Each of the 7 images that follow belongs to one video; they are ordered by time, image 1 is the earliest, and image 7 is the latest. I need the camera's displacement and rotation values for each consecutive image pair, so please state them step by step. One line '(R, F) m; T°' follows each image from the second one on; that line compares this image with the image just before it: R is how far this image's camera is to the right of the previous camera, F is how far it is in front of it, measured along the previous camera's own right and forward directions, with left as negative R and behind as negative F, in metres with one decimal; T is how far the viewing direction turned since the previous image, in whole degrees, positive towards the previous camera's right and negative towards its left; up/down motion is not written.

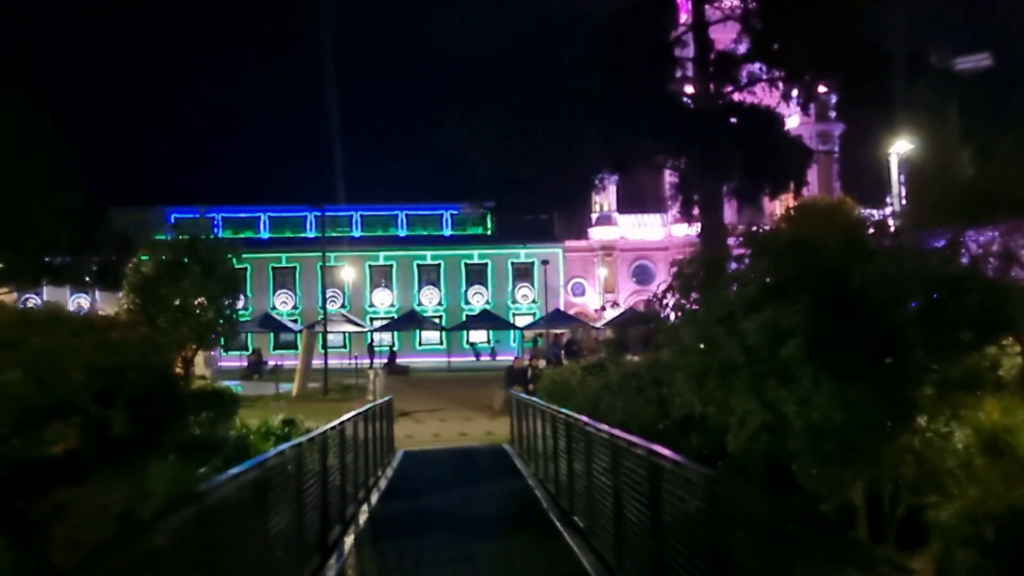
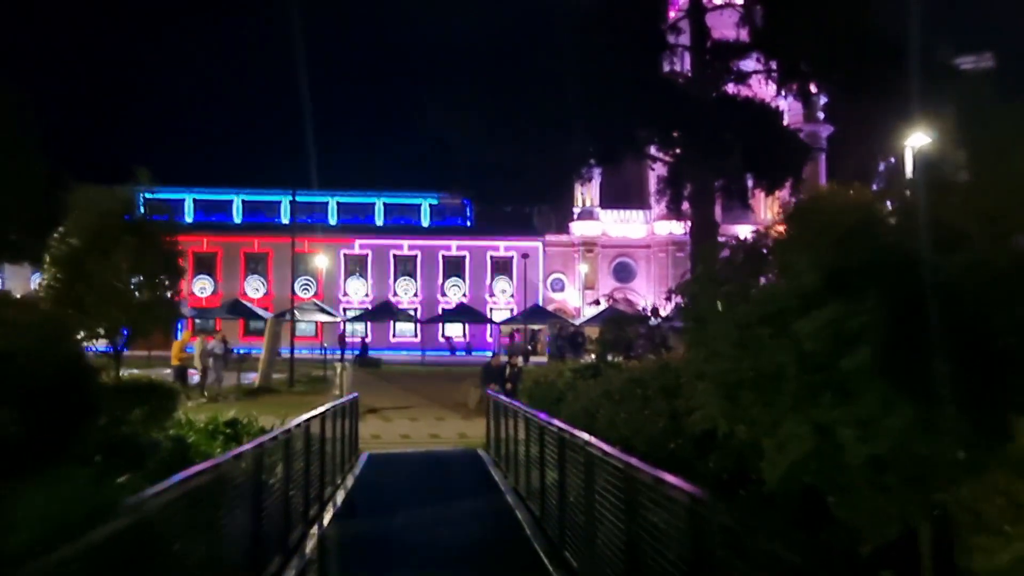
(-0.1, +1.3) m; +1°
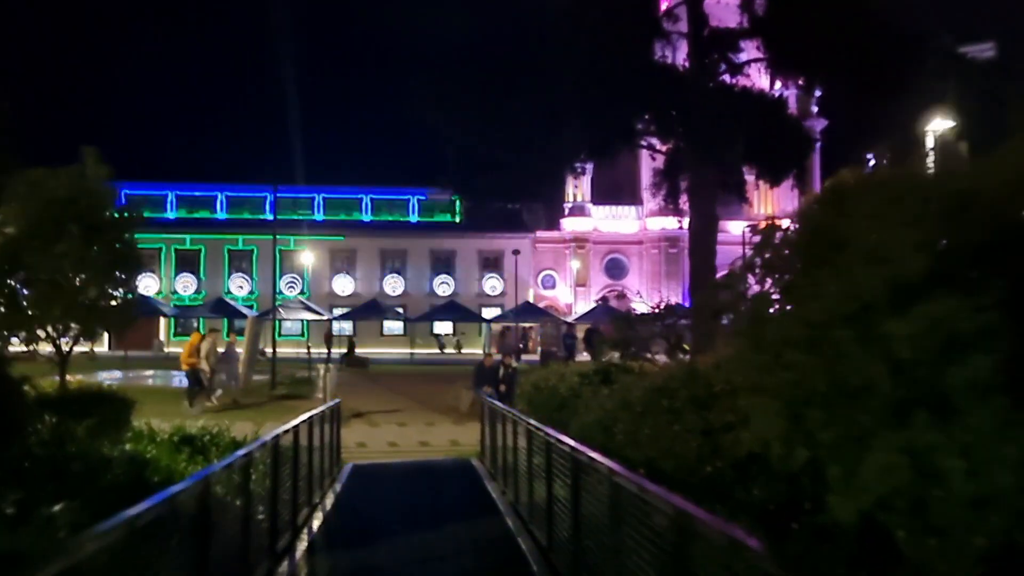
(-0.1, +1.1) m; +1°
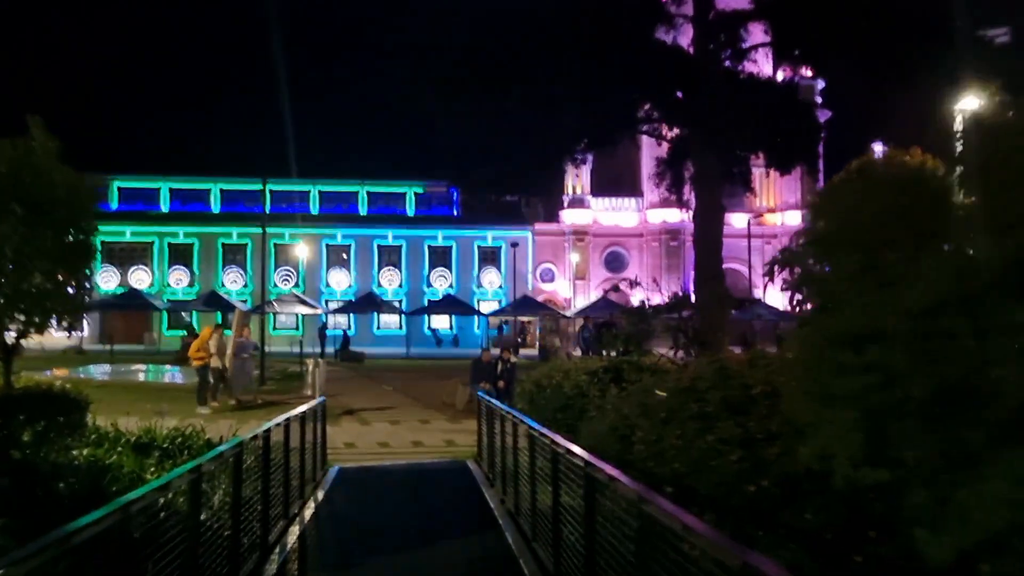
(0.0, +0.9) m; 0°
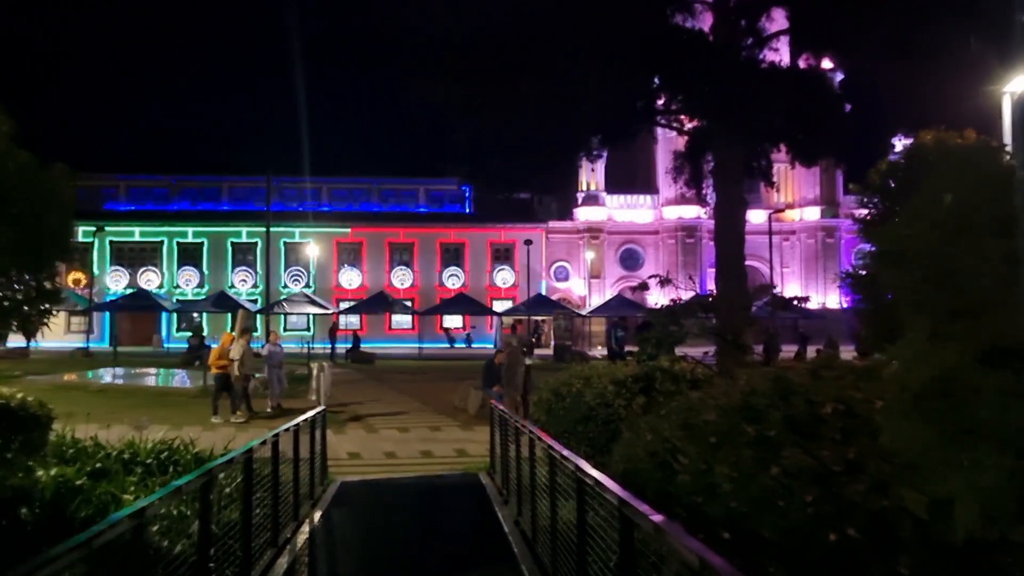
(0.0, +0.9) m; -1°
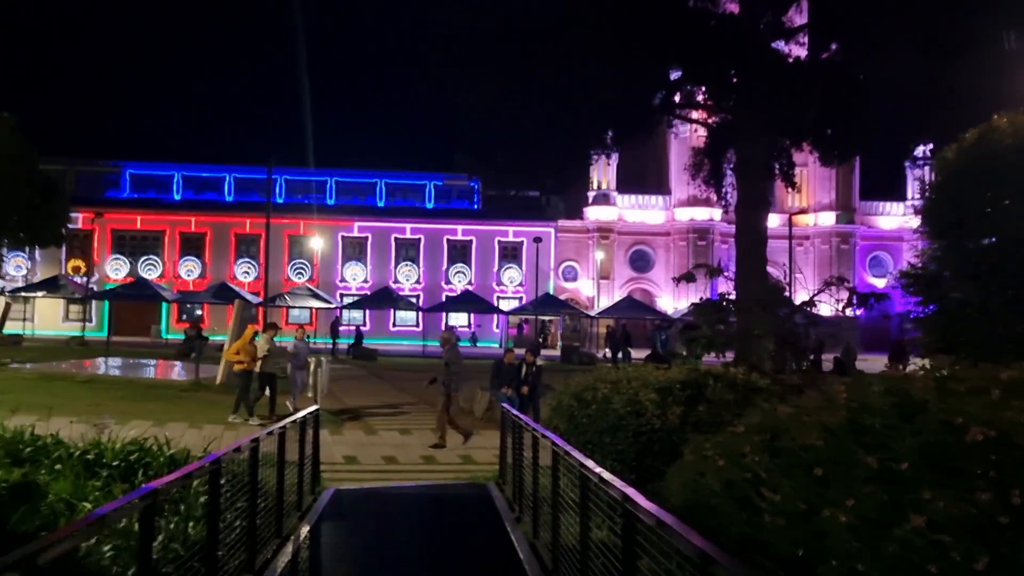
(-0.1, +1.0) m; 0°
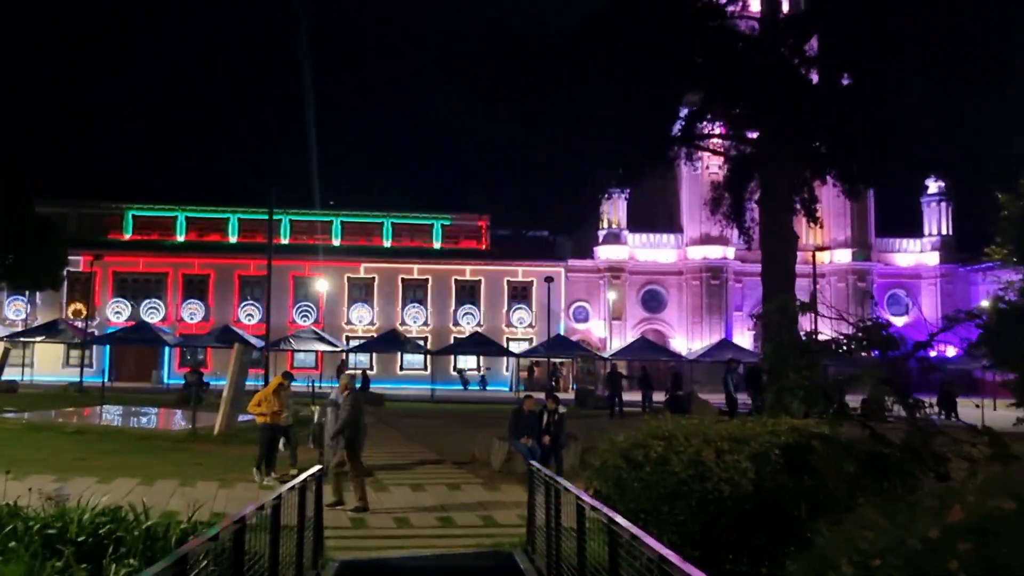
(-0.2, +1.1) m; 0°
